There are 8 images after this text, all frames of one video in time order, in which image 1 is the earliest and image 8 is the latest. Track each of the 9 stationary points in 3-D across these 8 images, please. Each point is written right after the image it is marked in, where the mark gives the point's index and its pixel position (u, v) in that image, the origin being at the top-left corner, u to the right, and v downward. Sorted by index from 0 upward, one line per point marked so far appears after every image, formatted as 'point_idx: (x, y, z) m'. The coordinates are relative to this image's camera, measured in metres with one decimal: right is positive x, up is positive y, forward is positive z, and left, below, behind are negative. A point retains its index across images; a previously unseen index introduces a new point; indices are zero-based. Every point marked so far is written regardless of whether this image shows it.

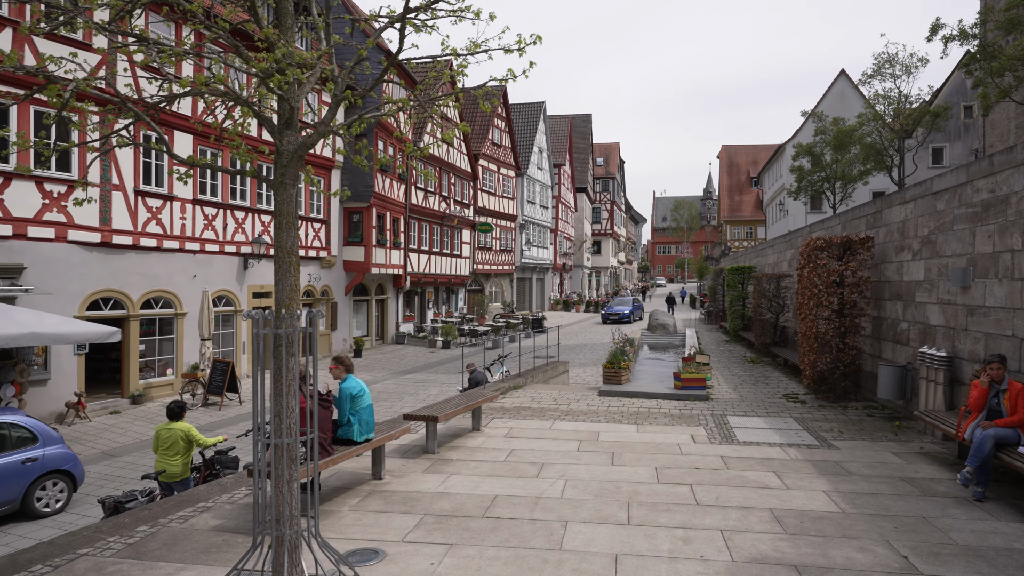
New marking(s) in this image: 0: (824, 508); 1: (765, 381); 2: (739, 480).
0: (+2.8, -2.0, +5.8) m
1: (+5.7, -2.1, +14.6) m
2: (+2.3, -2.0, +6.7) m
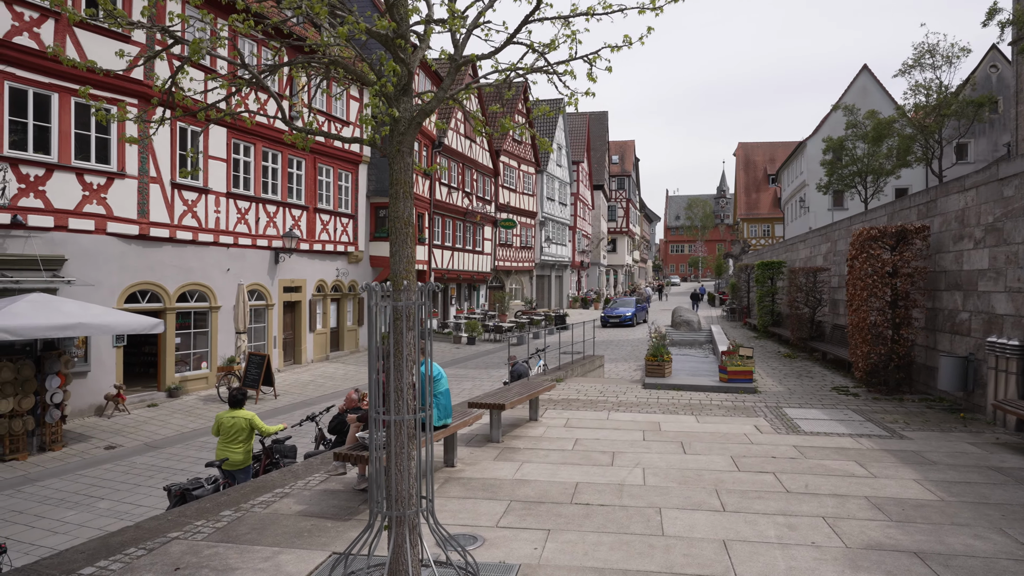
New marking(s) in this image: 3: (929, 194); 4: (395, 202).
0: (+3.5, -1.8, +5.6) m
1: (+6.5, -1.9, +14.4) m
2: (+3.1, -1.8, +6.5) m
3: (+7.5, +1.7, +11.7) m
4: (-0.7, +0.5, +3.8) m
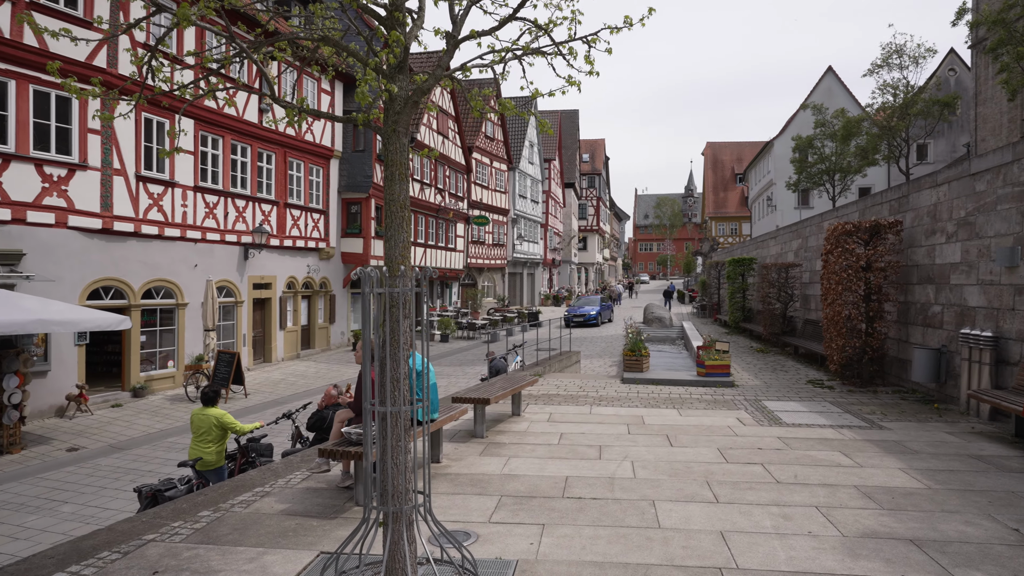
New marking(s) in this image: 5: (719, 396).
0: (+3.4, -1.7, +5.6) m
1: (+6.1, -1.8, +14.5) m
2: (+3.0, -1.7, +6.5) m
3: (+7.1, +1.8, +11.9) m
4: (-0.7, +0.6, +3.7) m
5: (+3.5, -1.8, +10.9) m
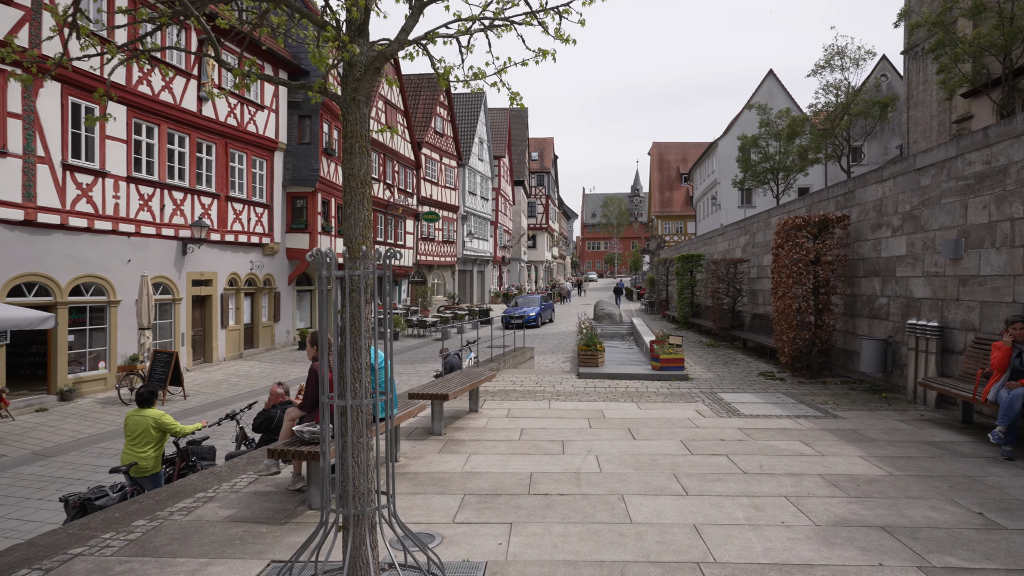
0: (+3.1, -1.6, +5.7) m
1: (+5.0, -1.7, +14.7) m
2: (+2.6, -1.6, +6.5) m
3: (+6.3, +1.9, +12.2) m
4: (-0.8, +0.7, +3.4) m
5: (+2.7, -1.7, +10.9) m
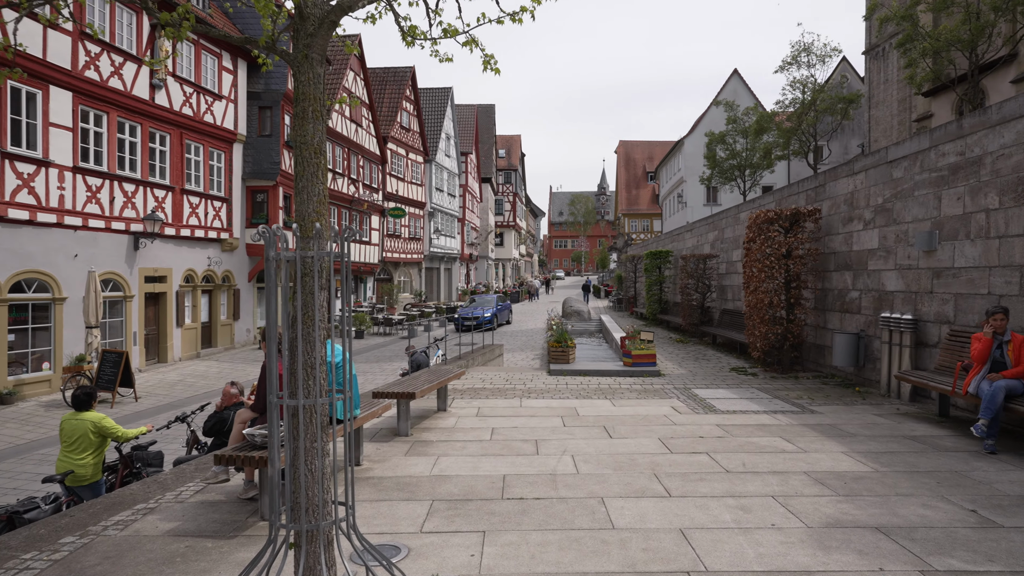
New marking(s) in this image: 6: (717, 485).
0: (+2.9, -1.5, +5.5) m
1: (+4.3, -1.6, +14.6) m
2: (+2.3, -1.5, +6.2) m
3: (+5.7, +2.0, +12.2) m
4: (-1.0, +0.7, +3.0) m
5: (+2.2, -1.6, +10.7) m
6: (+1.6, -1.5, +5.0) m
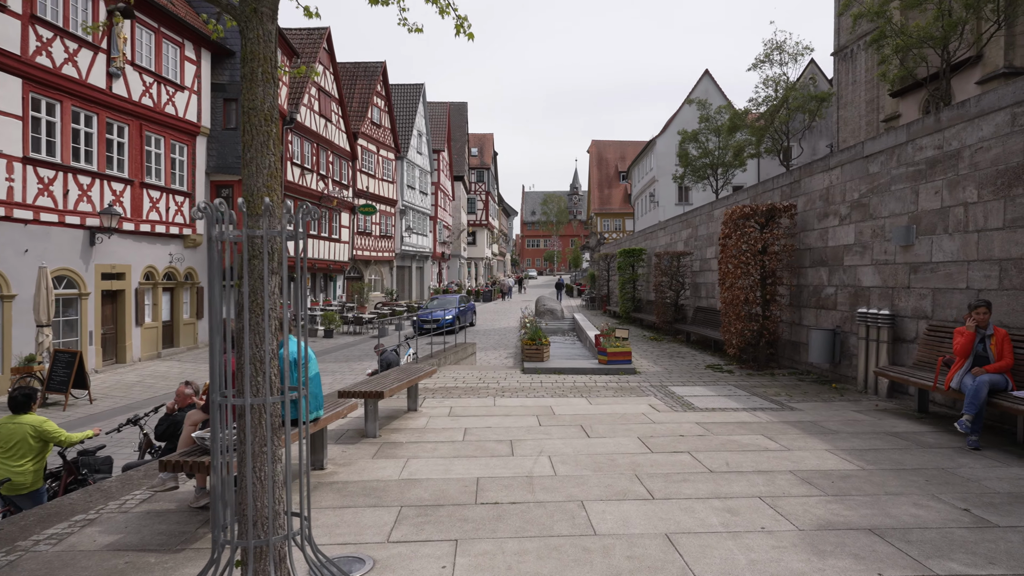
0: (+2.7, -1.4, +5.3) m
1: (+3.7, -1.5, +14.5) m
2: (+2.1, -1.4, +6.0) m
3: (+5.2, +2.1, +12.1) m
4: (-1.1, +0.8, +2.6) m
5: (+1.8, -1.5, +10.5) m
6: (+1.4, -1.5, +4.8) m
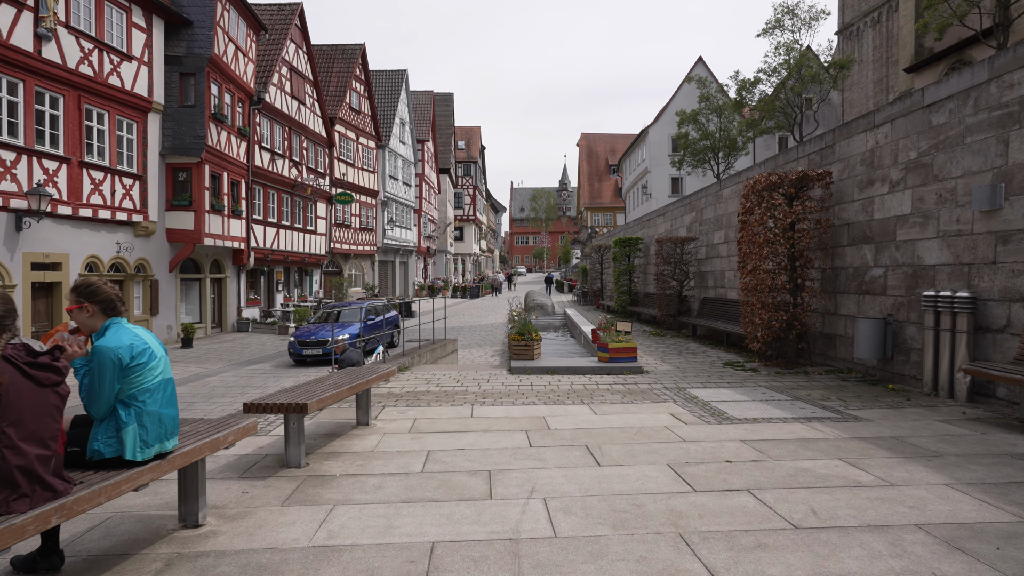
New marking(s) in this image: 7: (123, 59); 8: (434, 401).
0: (+2.5, -1.2, +3.5) m
1: (+3.5, -1.2, +12.7) m
2: (+1.9, -1.2, +4.2) m
3: (+5.0, +2.4, +10.3) m
4: (-1.2, +1.0, +0.7) m
5: (+1.6, -1.3, +8.7) m
6: (+1.3, -1.2, +3.0) m
7: (-10.5, +6.2, +17.6) m
8: (-0.9, -1.3, +7.5) m
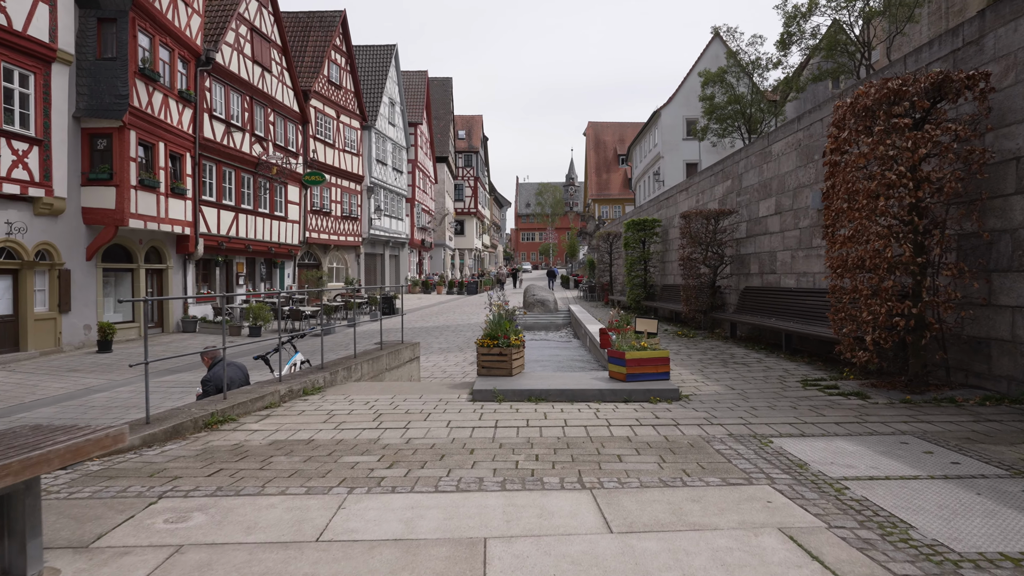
0: (+2.1, -1.0, -0.2) m
1: (+3.1, -1.0, +9.0) m
2: (+1.5, -1.0, +0.5) m
3: (+4.6, +2.6, +6.6) m
4: (-1.6, +1.2, -2.9) m
5: (+1.2, -1.1, +5.0) m
6: (+0.8, -1.0, -0.7) m
7: (-10.8, +6.4, +14.0) m
8: (-1.3, -1.1, +3.8) m
